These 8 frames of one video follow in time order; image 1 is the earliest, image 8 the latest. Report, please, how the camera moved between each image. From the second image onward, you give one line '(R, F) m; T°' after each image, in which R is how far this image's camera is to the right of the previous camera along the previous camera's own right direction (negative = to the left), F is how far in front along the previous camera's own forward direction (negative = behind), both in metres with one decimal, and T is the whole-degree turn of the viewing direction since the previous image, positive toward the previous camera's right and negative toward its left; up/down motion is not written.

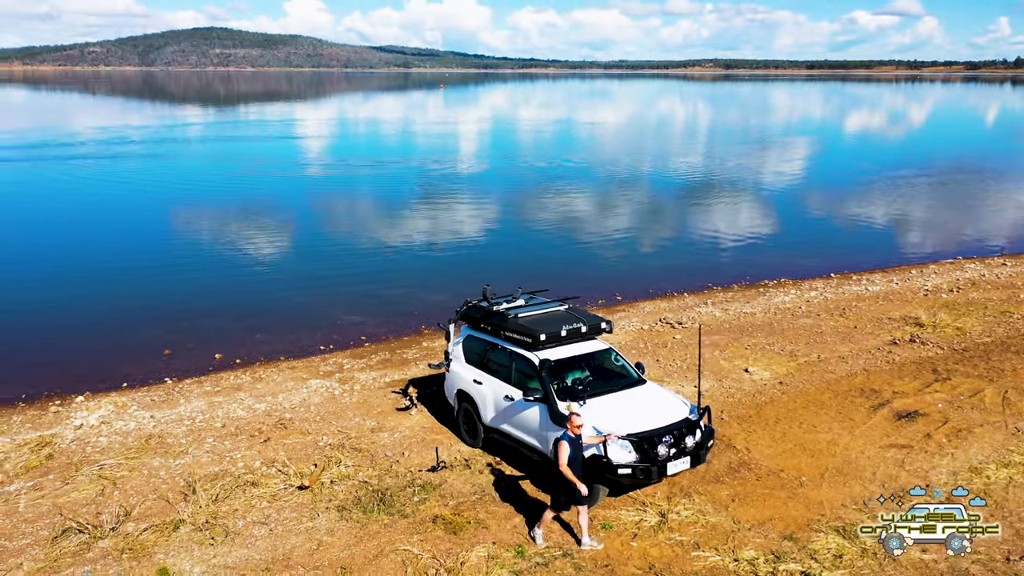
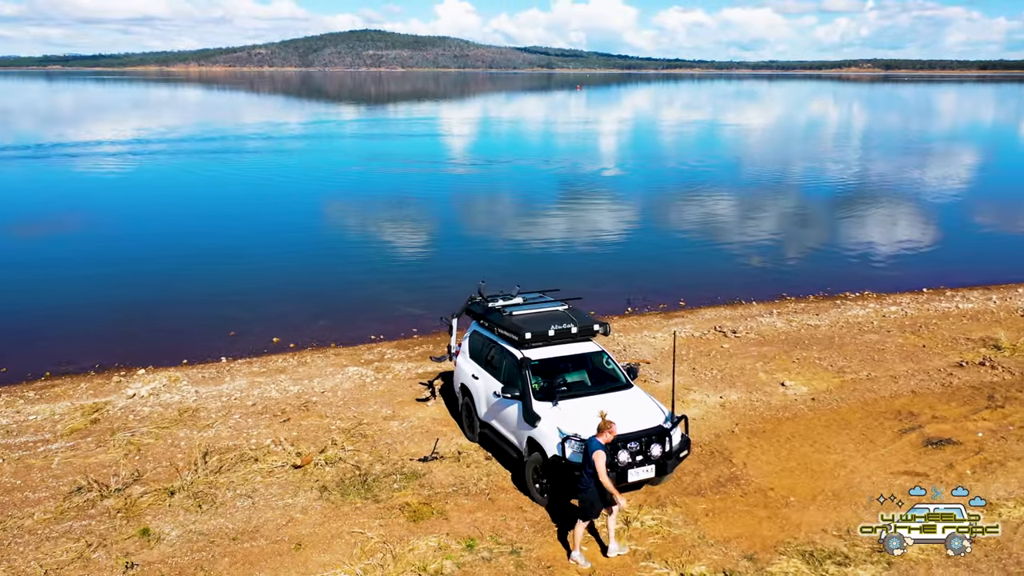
(+1.8, +0.1) m; -9°
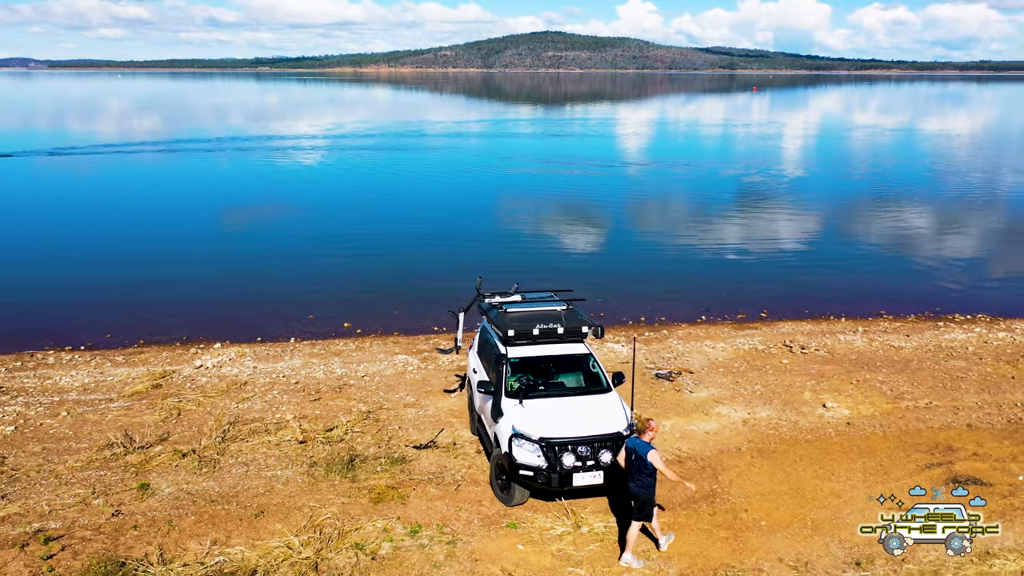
(+2.2, +0.1) m; -12°
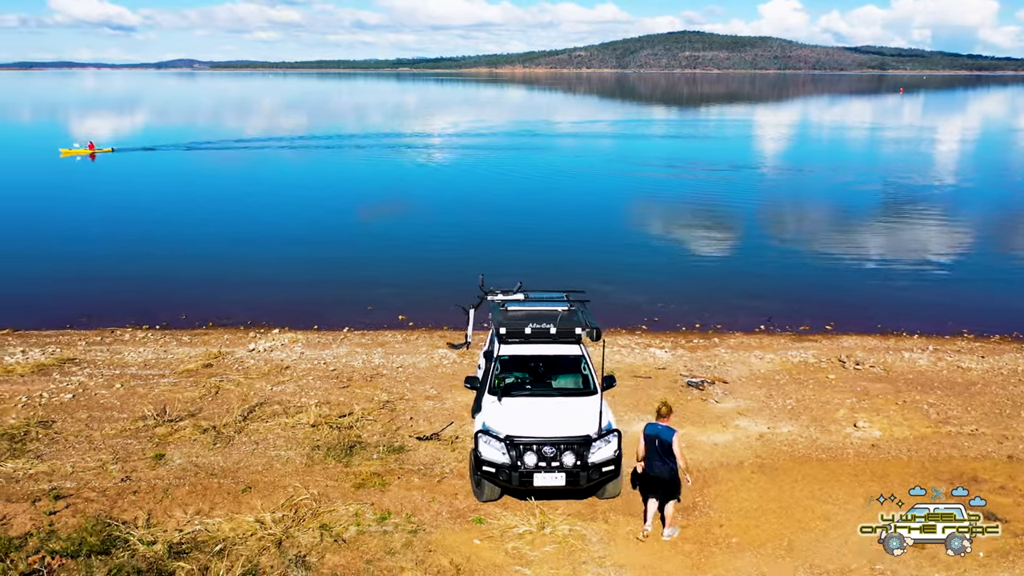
(+1.6, +0.1) m; -9°
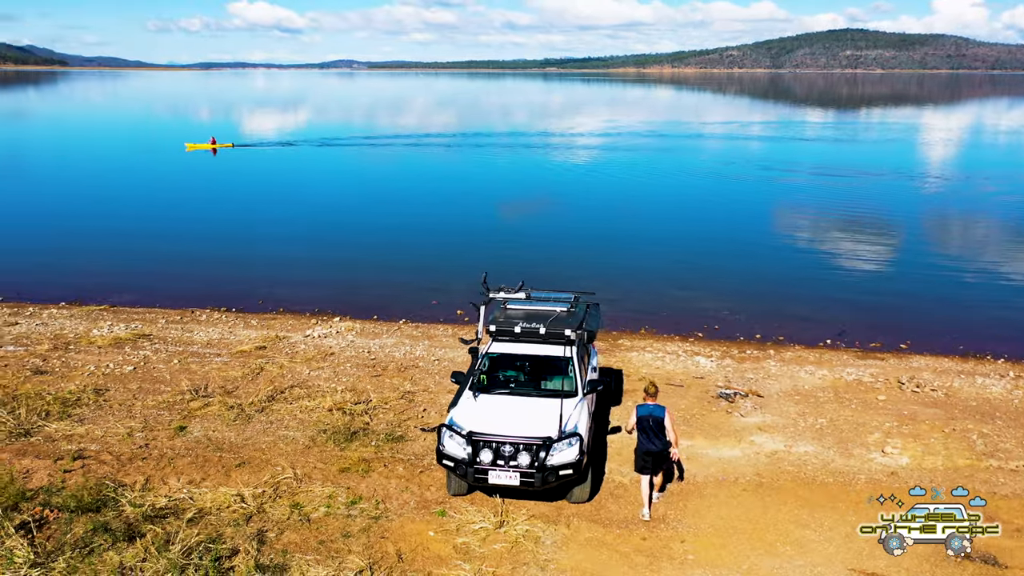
(+1.8, +0.1) m; -10°
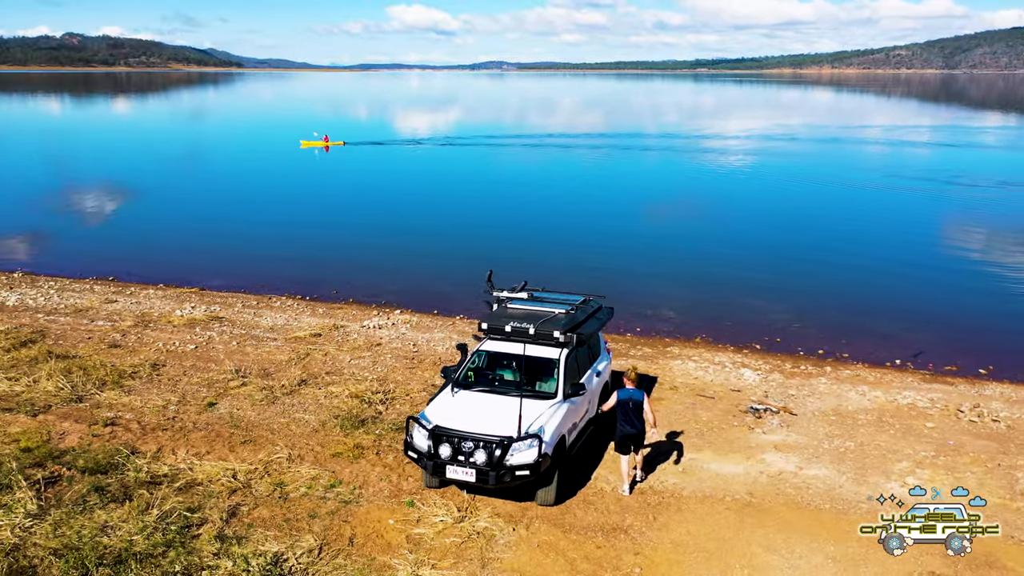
(+1.8, +0.1) m; -10°
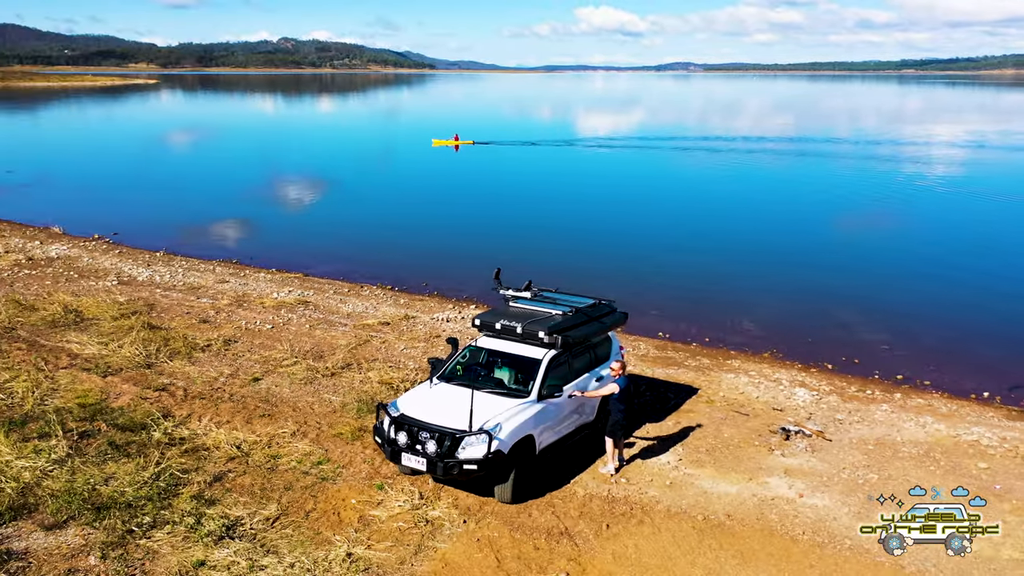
(+2.3, +0.1) m; -12°
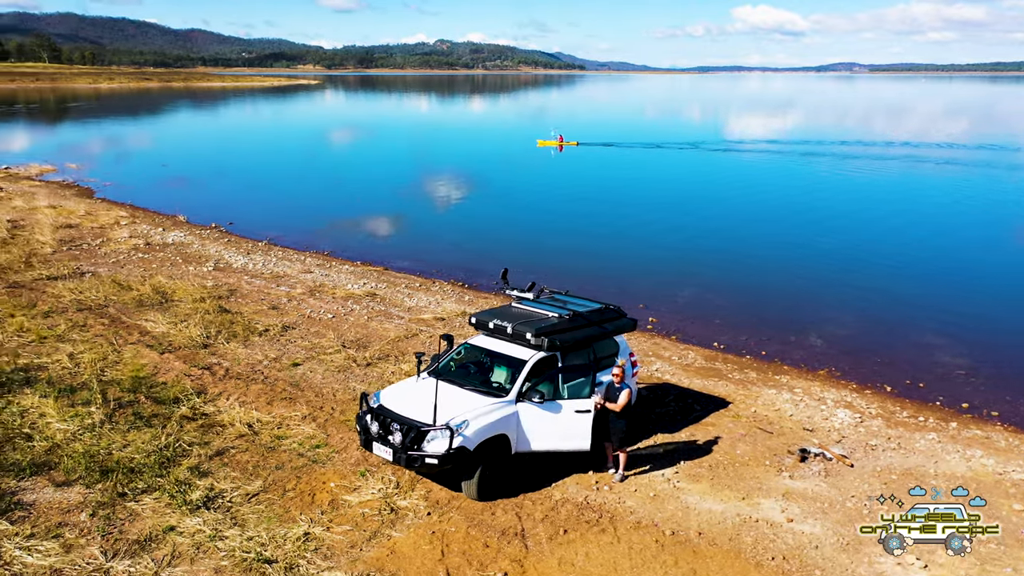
(+1.9, +0.1) m; -10°
